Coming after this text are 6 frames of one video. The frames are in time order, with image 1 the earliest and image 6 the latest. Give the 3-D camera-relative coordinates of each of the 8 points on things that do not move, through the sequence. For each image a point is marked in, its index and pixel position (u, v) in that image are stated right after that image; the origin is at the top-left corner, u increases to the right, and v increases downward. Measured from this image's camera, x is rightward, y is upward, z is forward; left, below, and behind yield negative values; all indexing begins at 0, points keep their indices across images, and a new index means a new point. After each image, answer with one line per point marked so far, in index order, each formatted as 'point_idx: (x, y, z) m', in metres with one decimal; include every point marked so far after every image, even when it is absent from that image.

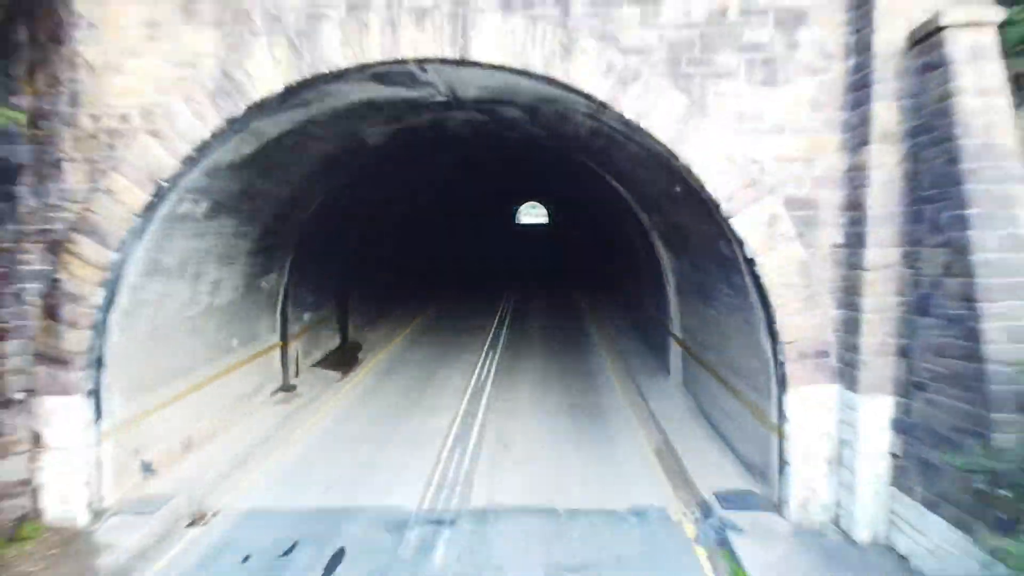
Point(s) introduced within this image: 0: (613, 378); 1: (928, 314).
0: (+2.3, -1.8, +10.6) m
1: (+4.2, -0.3, +4.9) m
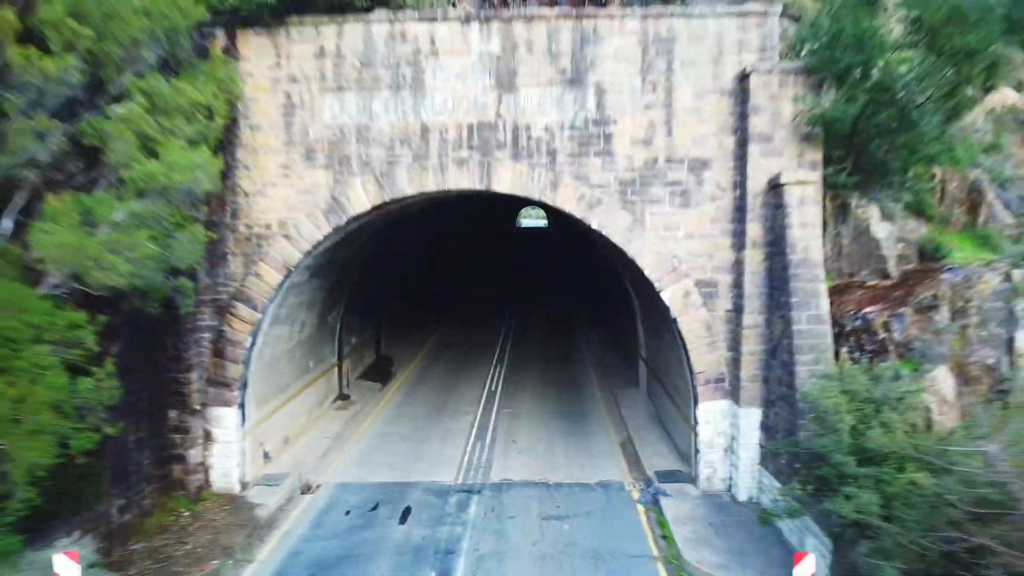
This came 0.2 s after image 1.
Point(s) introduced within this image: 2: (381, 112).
0: (+2.4, -2.7, +13.6) m
1: (+4.3, -1.1, +8.0) m
2: (-2.3, +3.1, +8.6) m
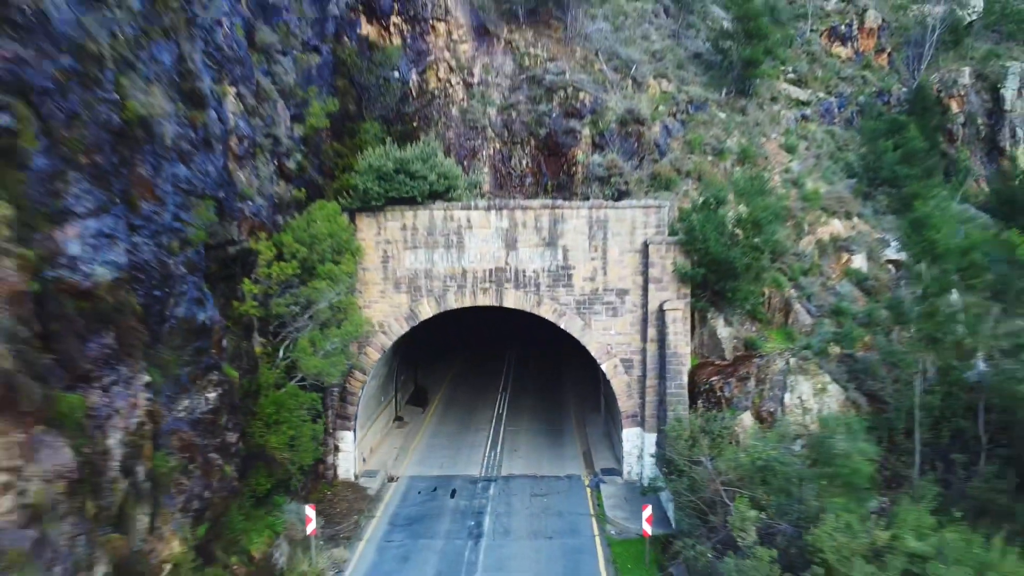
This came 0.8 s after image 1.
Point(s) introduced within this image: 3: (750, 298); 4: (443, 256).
0: (+2.5, -5.0, +19.9) m
1: (+4.4, -3.4, +14.3) m
2: (-2.2, +0.9, +14.9) m
3: (+7.1, -0.3, +14.7) m
4: (-2.1, +1.0, +14.9) m
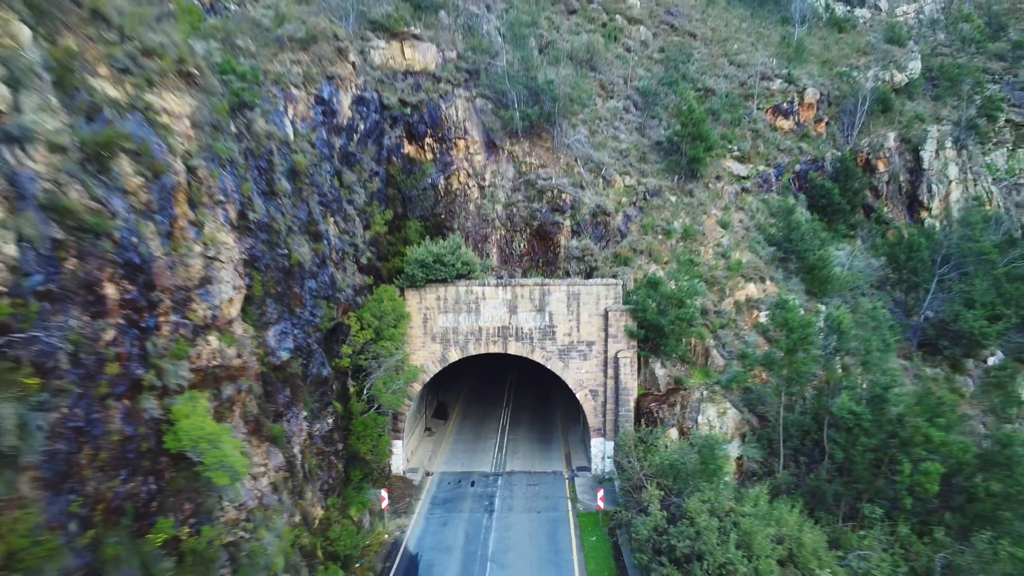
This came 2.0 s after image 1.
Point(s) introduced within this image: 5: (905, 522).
0: (+2.5, -7.3, +26.4) m
1: (+4.5, -5.7, +20.7) m
2: (-2.2, -1.4, +21.4) m
3: (+7.2, -2.5, +21.2) m
4: (-2.0, -1.3, +21.4) m
5: (+13.0, -7.7, +16.3) m
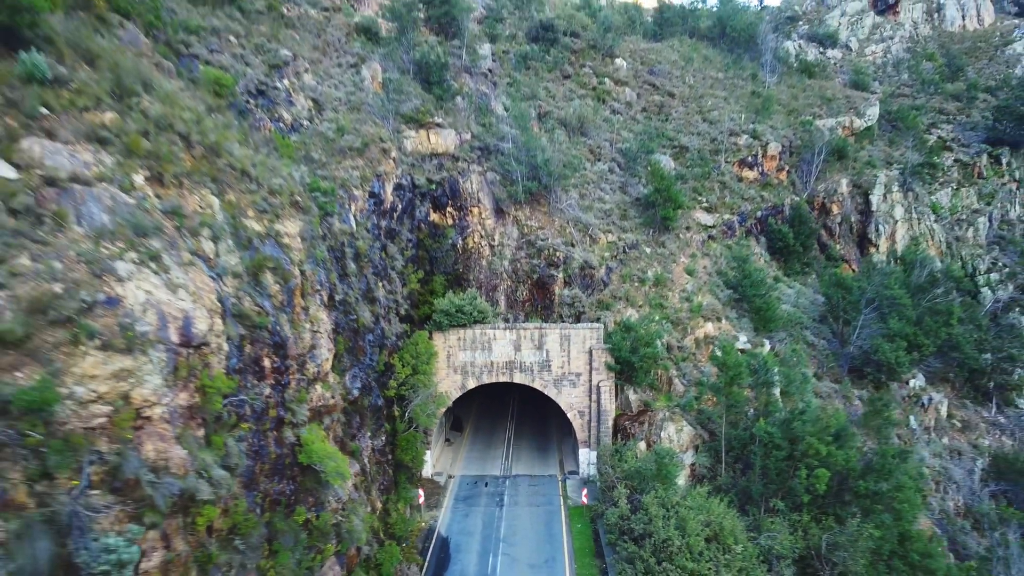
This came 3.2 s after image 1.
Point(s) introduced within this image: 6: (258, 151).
0: (+2.8, -9.6, +32.2) m
1: (+4.7, -8.1, +26.6) m
2: (-1.9, -3.8, +27.2) m
3: (+7.4, -4.9, +27.0) m
4: (-1.7, -3.6, +27.2) m
5: (+13.3, -10.1, +22.2) m
6: (-10.3, +5.6, +20.0) m
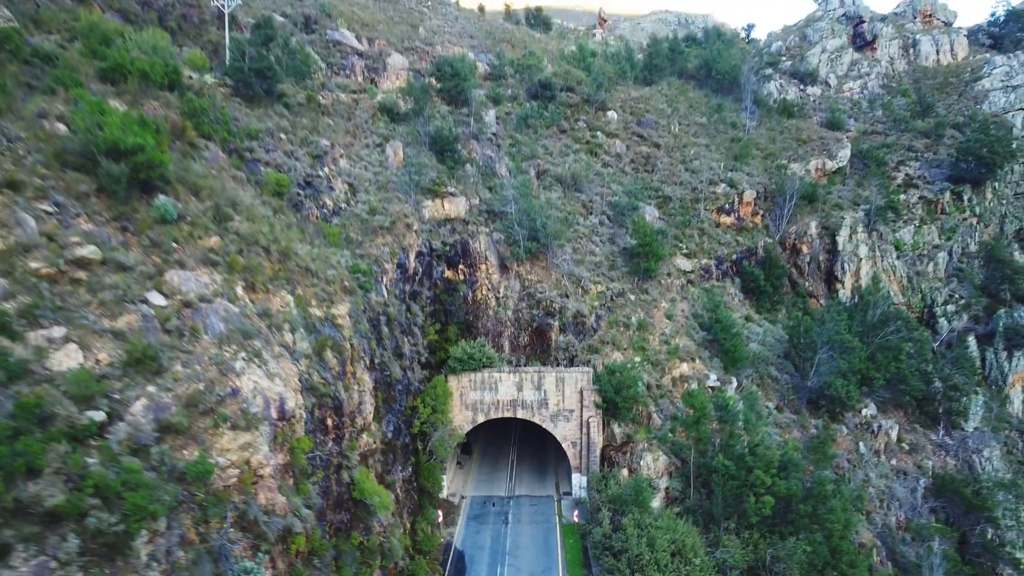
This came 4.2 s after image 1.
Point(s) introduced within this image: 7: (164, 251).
0: (+3.0, -12.9, +37.1) m
1: (+4.9, -11.3, +31.5) m
2: (-1.7, -7.1, +32.1) m
3: (+7.6, -8.2, +31.9) m
4: (-1.5, -6.9, +32.1) m
5: (+13.5, -13.3, +27.1) m
6: (-10.1, +2.3, +24.9) m
7: (-12.7, +1.3, +18.0) m
